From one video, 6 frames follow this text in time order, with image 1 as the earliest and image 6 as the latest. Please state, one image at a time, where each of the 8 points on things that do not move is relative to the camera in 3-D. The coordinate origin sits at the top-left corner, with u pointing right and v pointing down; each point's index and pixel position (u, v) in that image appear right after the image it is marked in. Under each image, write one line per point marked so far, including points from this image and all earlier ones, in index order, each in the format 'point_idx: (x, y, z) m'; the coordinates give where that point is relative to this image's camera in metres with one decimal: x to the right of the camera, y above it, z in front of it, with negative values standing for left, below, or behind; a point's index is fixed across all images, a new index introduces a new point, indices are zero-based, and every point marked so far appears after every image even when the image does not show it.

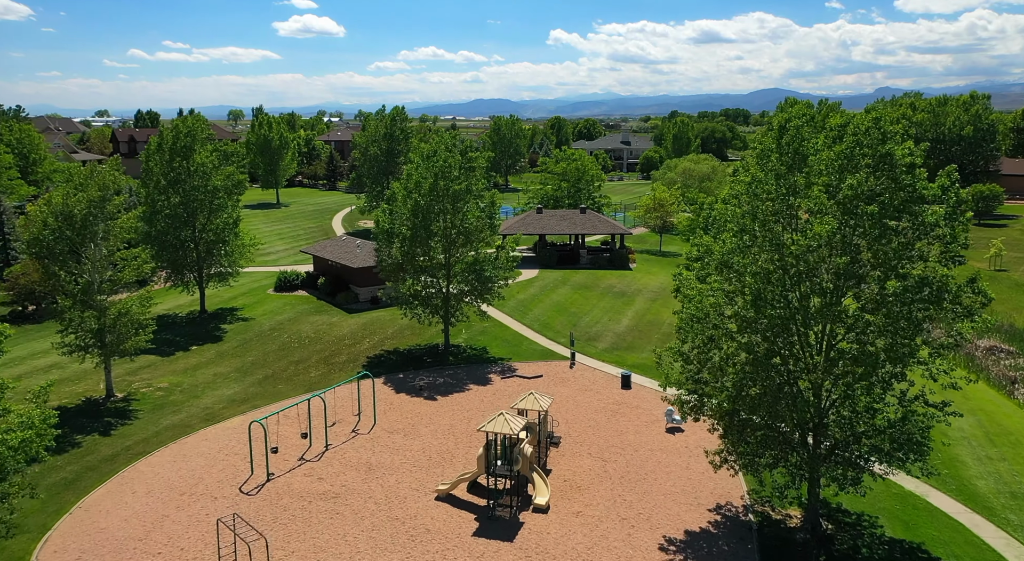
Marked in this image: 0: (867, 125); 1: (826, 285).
0: (+8.3, +3.6, +16.1) m
1: (+7.4, -0.1, +16.4) m
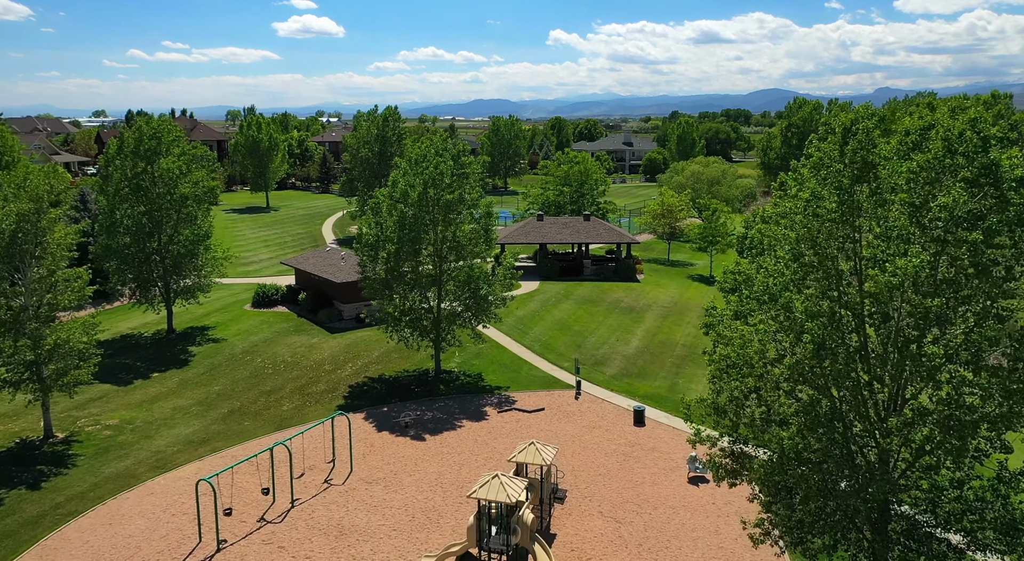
0: (+8.2, +2.8, +12.7) m
1: (+7.3, -0.9, +13.0) m
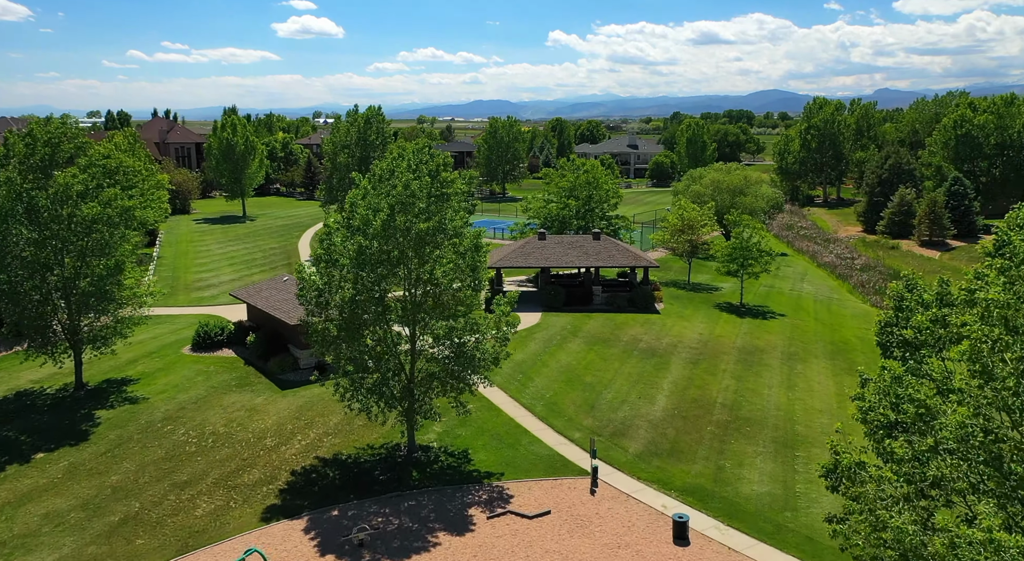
0: (+8.1, +1.1, +5.9) m
1: (+7.2, -2.6, +6.1) m
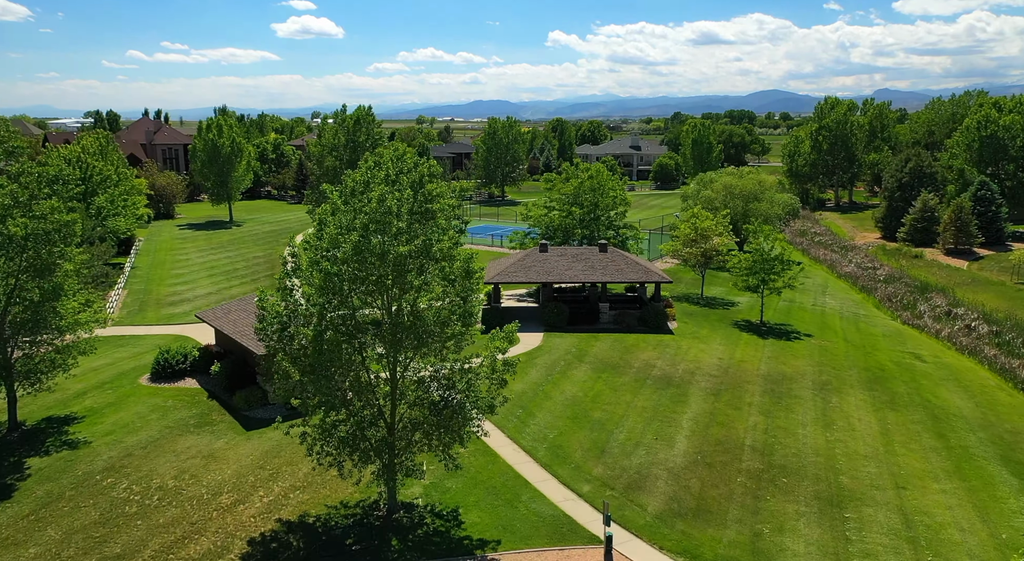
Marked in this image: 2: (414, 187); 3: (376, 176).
0: (+8.0, +0.3, +2.4) m
1: (+7.1, -3.4, +2.7) m
2: (-2.6, +2.6, +18.8) m
3: (-3.8, +2.9, +19.2) m
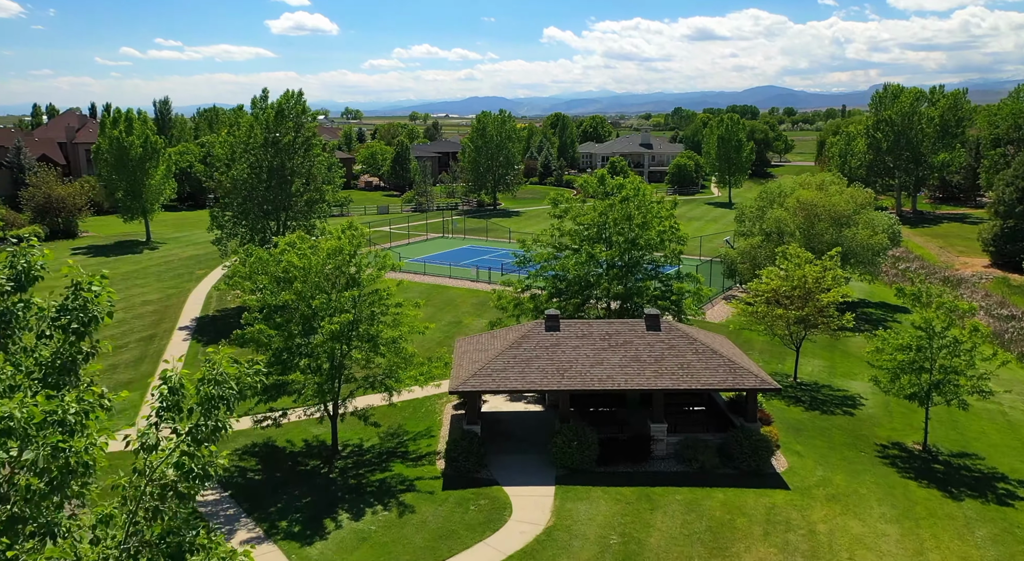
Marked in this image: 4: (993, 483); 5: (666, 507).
0: (+7.8, -3.0, -13.2) m
1: (+6.9, -6.7, -12.9) m
2: (-3.0, -0.7, +3.2) m
3: (-4.1, -0.3, +3.6) m
4: (+13.9, -5.8, +19.9) m
5: (+4.1, -5.9, +18.4) m
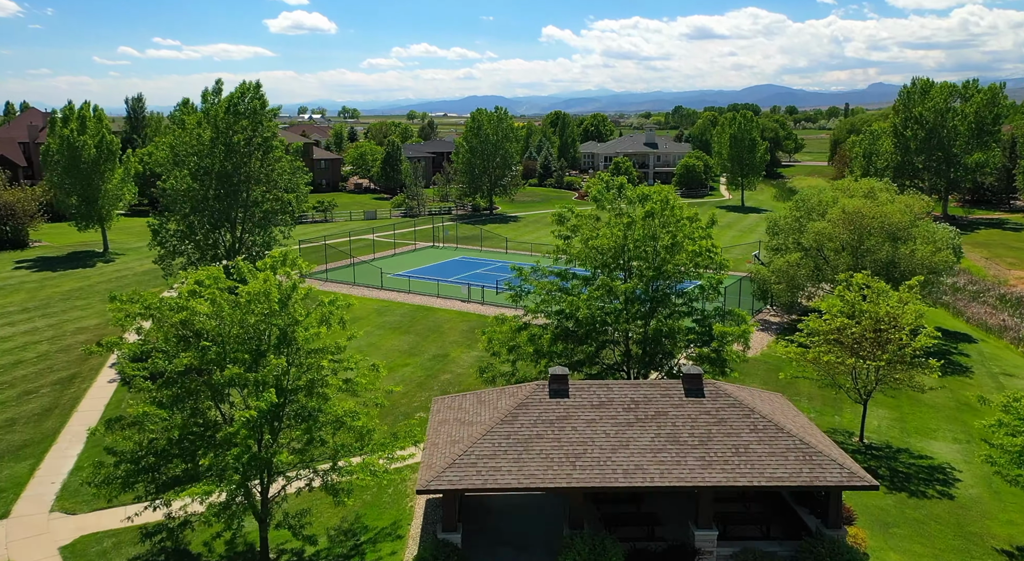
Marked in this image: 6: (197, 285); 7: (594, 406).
0: (+7.7, -4.2, -18.9) m
1: (+6.8, -7.9, -18.7) m
2: (-3.1, -1.9, -2.6) m
3: (-4.2, -1.5, -2.2) m
4: (+13.7, -7.0, +14.2) m
5: (+3.9, -7.1, +12.6) m
6: (-7.3, -0.1, +16.2) m
7: (+2.1, -2.9, +16.4) m
